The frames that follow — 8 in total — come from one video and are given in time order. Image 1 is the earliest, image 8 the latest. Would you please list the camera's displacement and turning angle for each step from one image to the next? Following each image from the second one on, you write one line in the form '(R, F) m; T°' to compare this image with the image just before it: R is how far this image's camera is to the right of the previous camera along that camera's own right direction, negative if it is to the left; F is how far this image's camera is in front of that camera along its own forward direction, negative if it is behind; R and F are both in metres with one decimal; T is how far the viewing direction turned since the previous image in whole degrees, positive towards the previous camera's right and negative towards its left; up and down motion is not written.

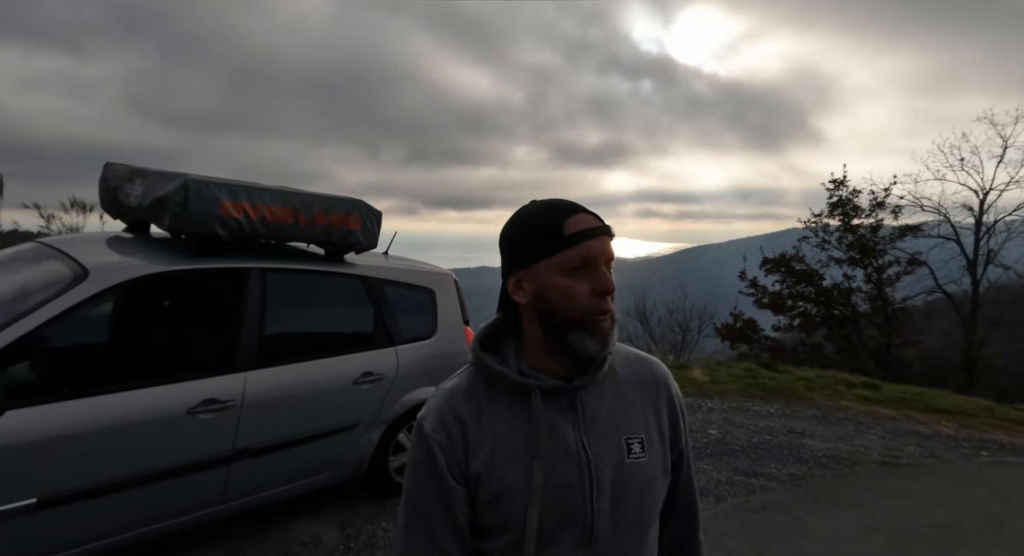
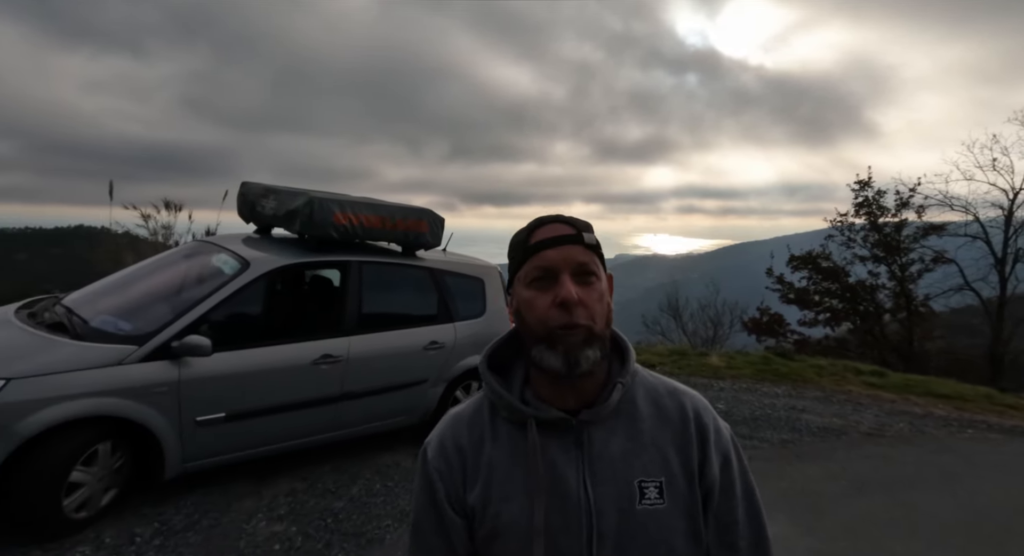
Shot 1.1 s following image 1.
(+0.1, -1.1) m; -4°
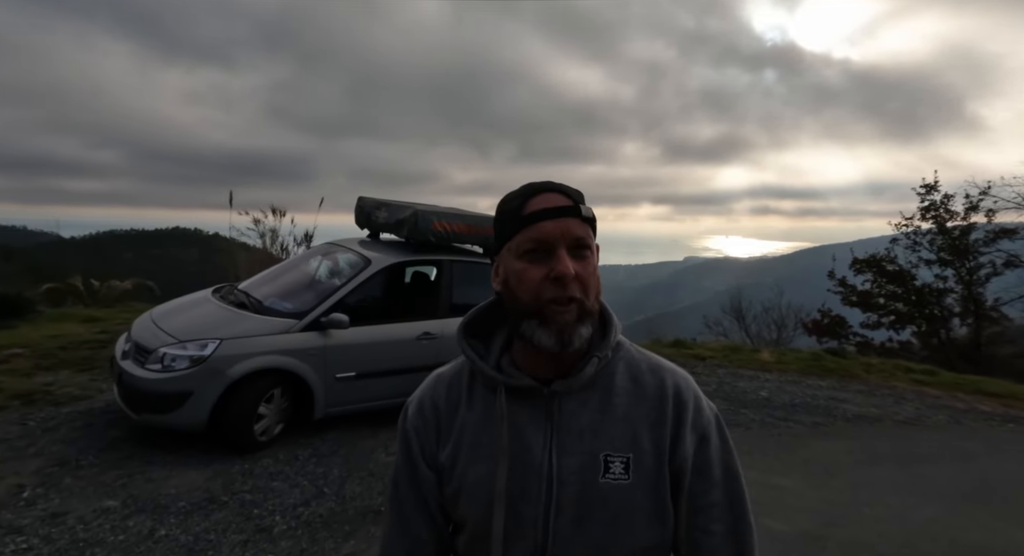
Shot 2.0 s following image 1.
(0.0, -1.1) m; -7°
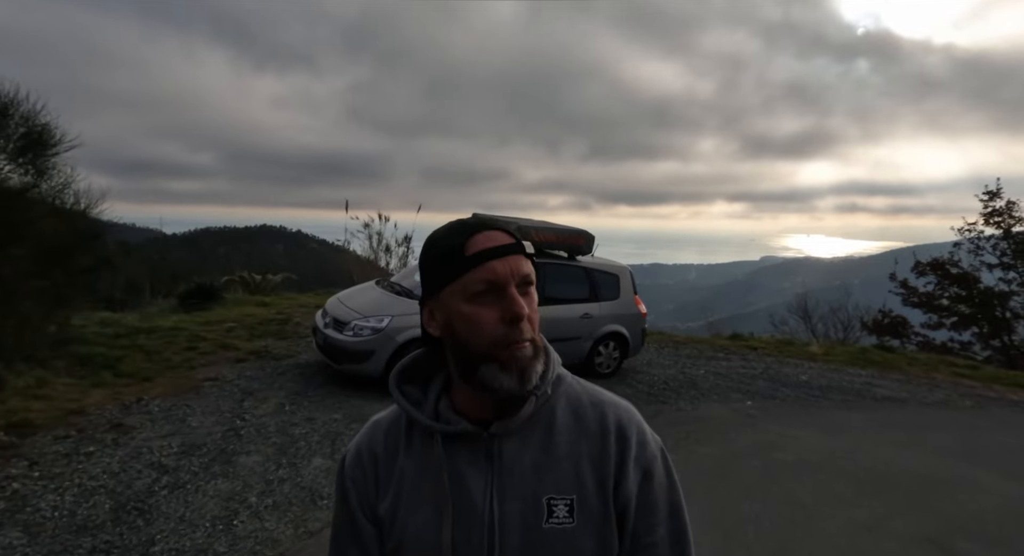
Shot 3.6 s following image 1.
(-0.1, -1.8) m; -7°
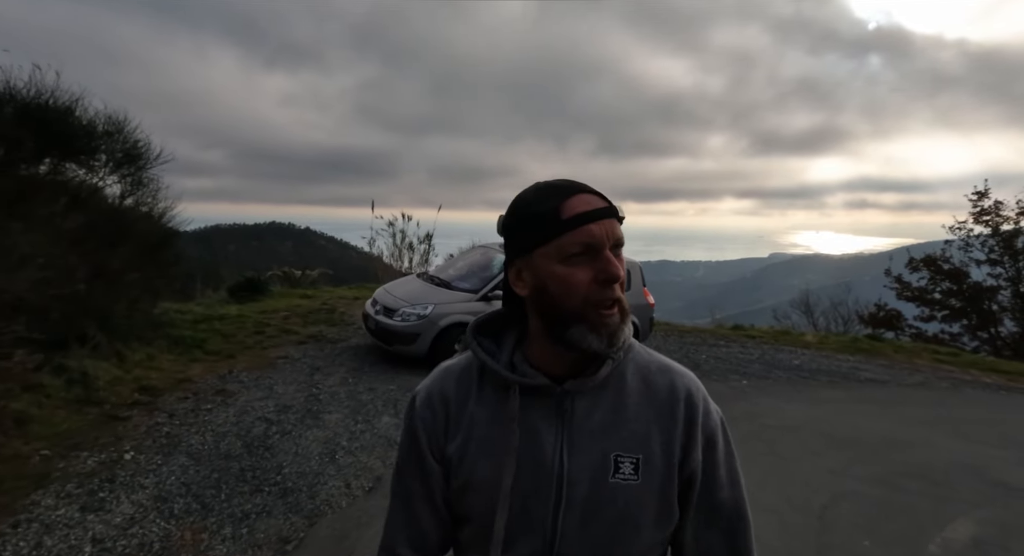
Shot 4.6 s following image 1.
(-0.2, -1.0) m; -1°
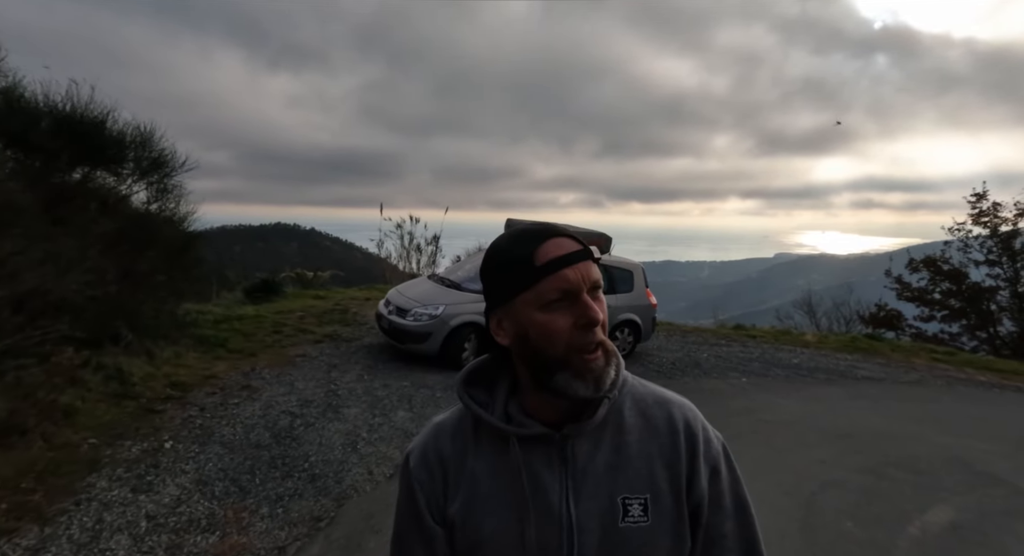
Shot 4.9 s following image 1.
(0.0, -0.3) m; 0°
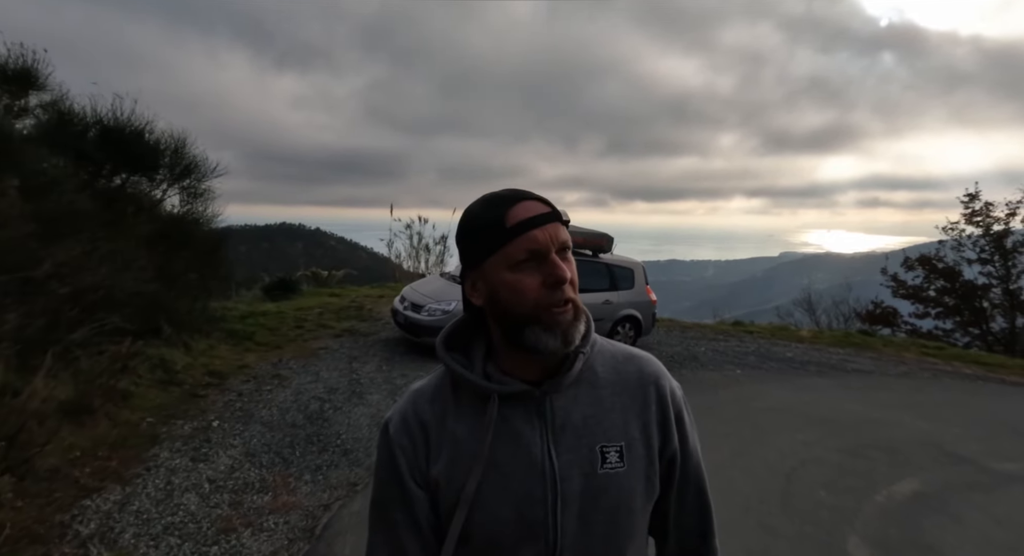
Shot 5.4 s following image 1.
(0.0, -0.5) m; 0°
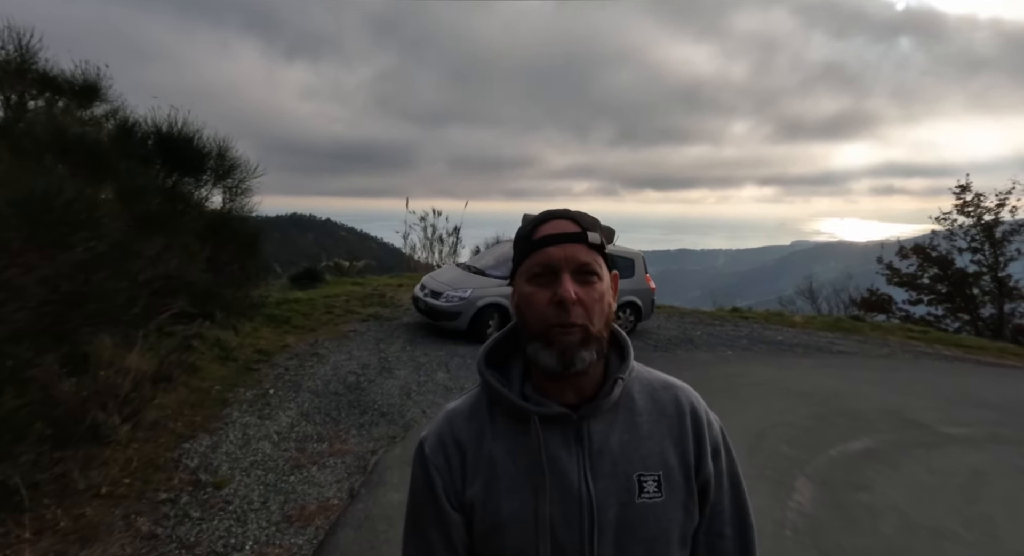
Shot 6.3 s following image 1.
(0.0, -0.9) m; -1°
